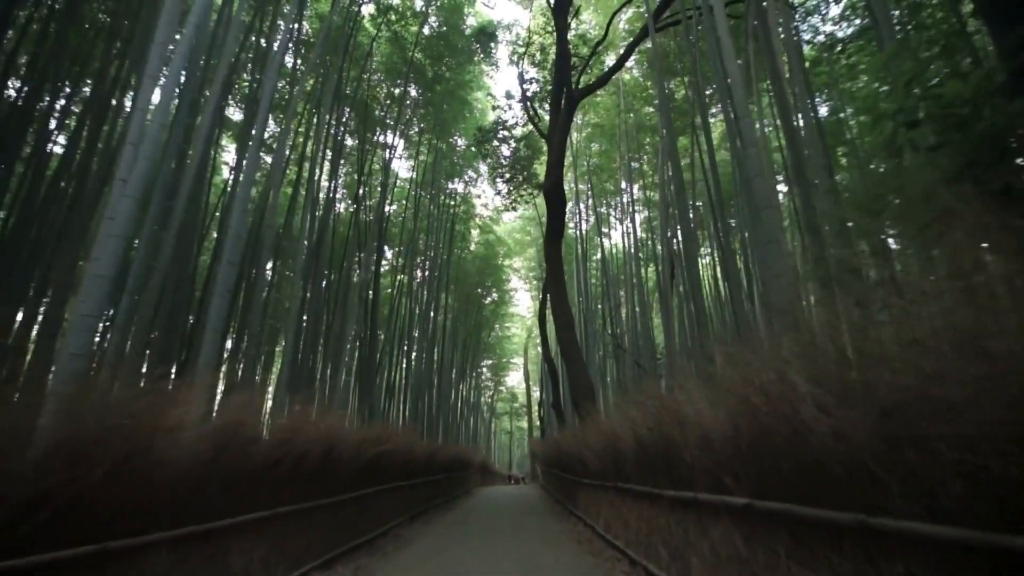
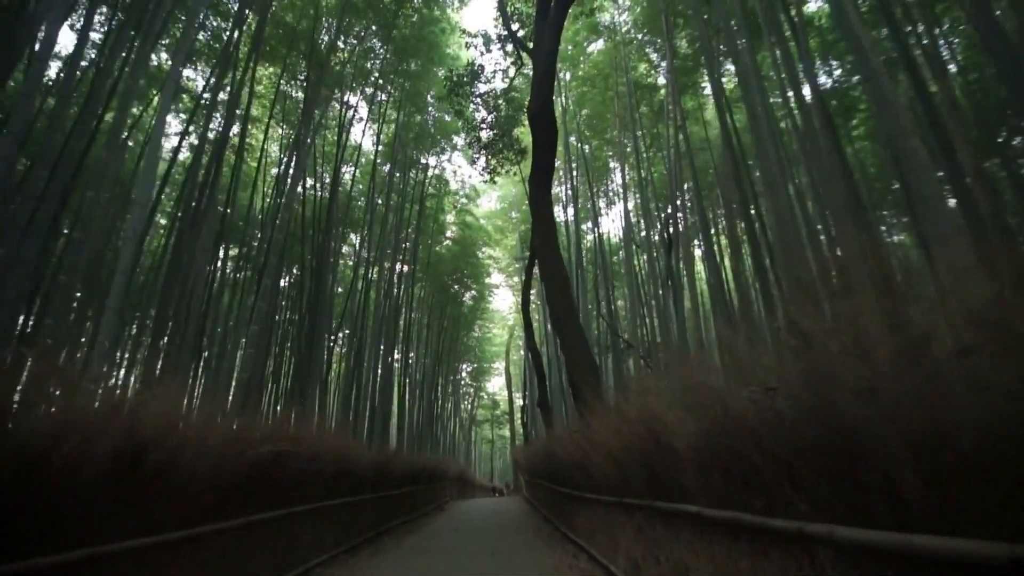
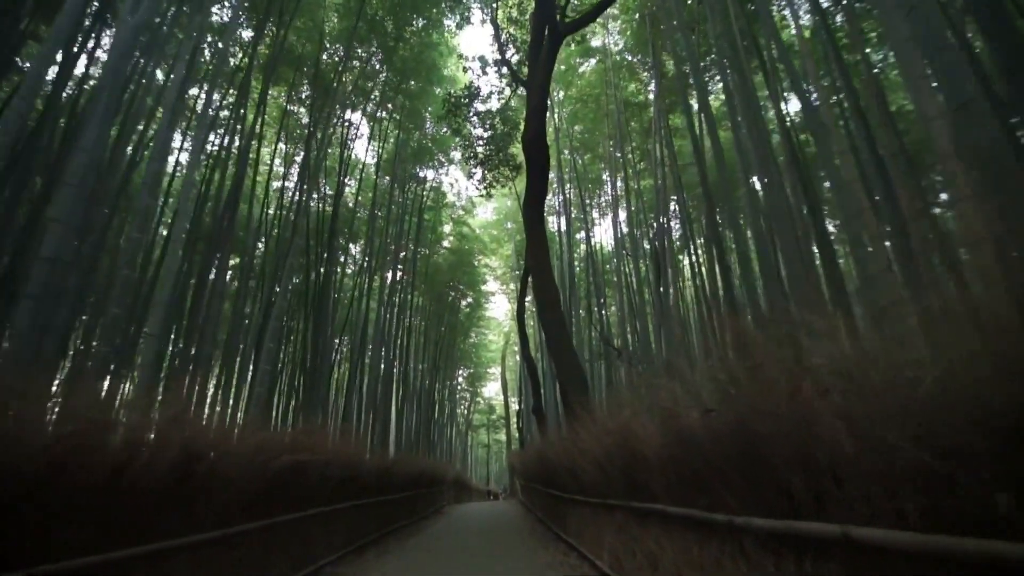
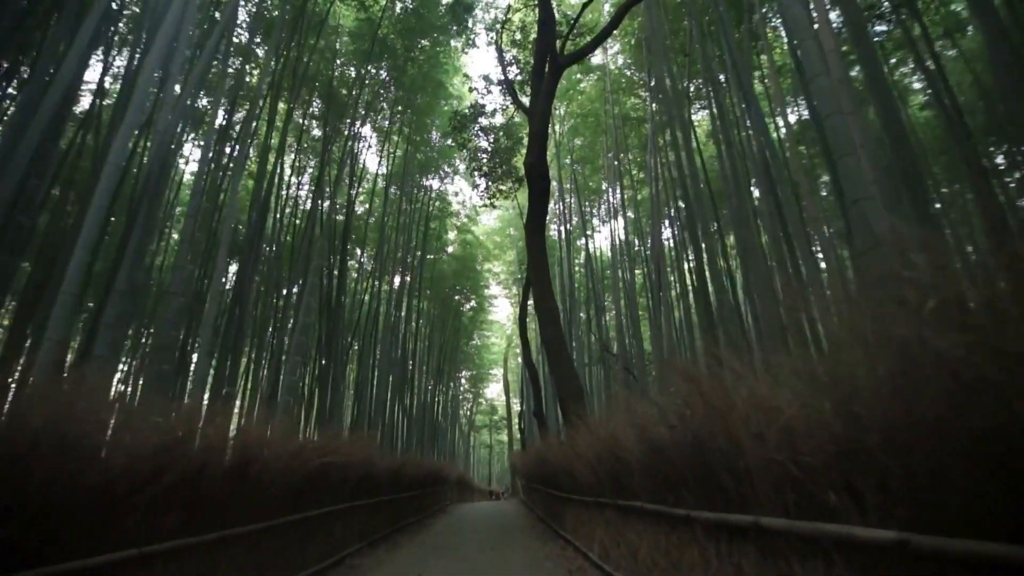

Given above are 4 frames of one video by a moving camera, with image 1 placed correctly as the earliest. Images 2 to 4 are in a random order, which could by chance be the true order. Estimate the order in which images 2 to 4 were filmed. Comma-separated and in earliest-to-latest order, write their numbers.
4, 3, 2
